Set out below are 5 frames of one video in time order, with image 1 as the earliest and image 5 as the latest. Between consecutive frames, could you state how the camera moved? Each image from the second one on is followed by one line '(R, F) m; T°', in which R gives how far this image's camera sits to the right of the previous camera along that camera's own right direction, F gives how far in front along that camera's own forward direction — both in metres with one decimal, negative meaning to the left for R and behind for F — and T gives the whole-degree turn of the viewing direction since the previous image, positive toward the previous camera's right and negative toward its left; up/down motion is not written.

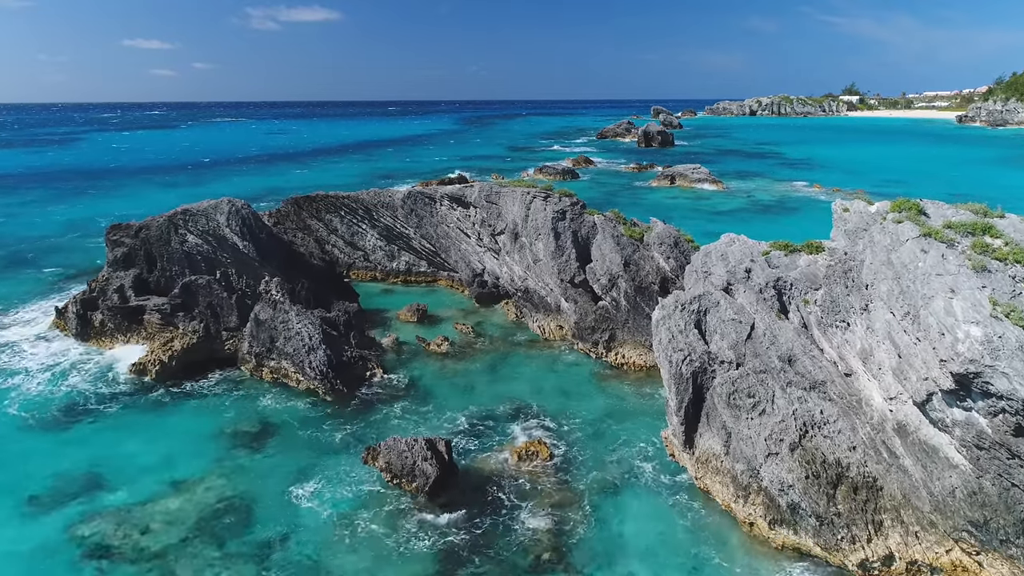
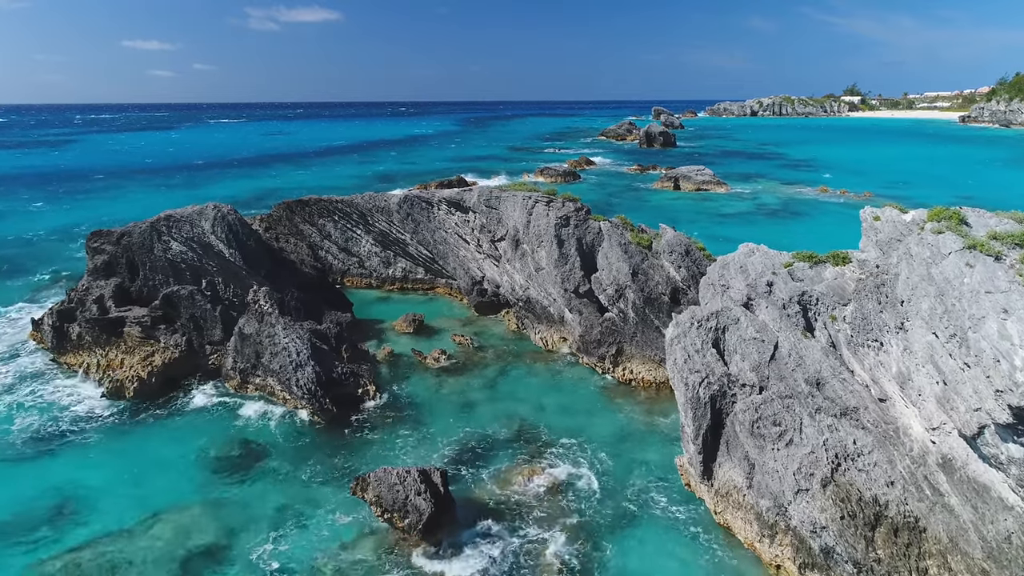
(0.0, +1.3) m; 0°
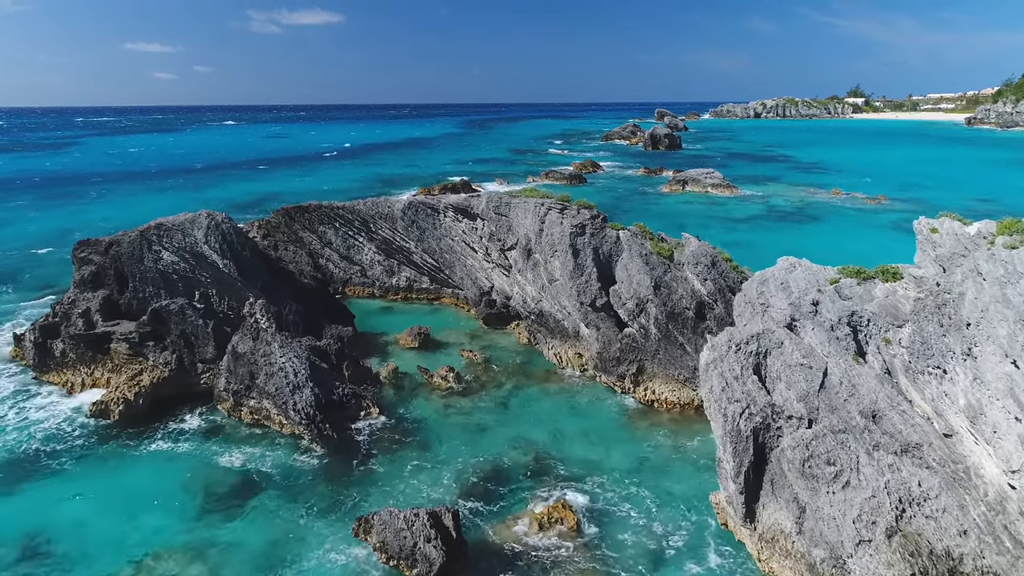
(-0.4, +1.5) m; 0°
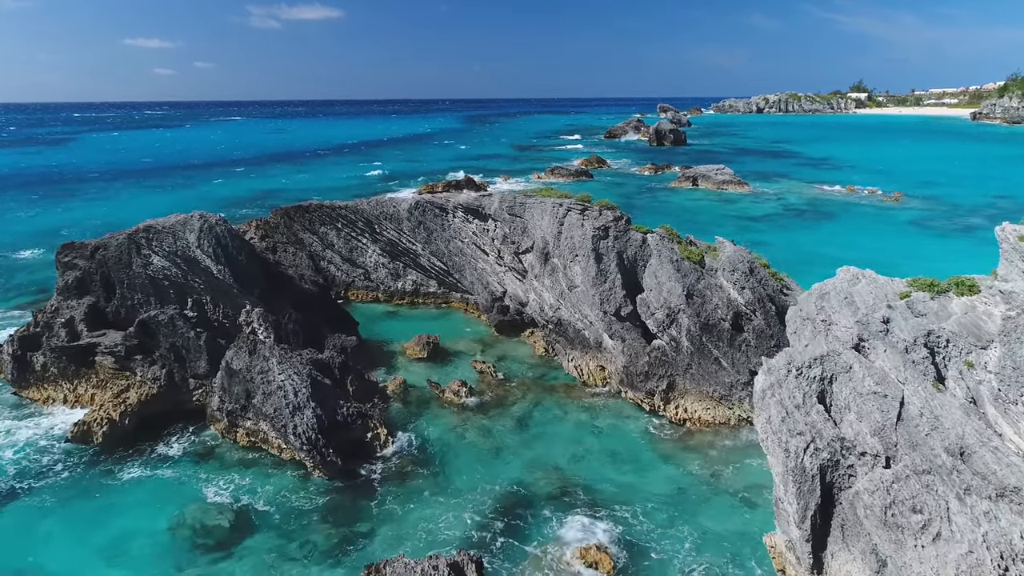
(-0.6, +1.7) m; 0°
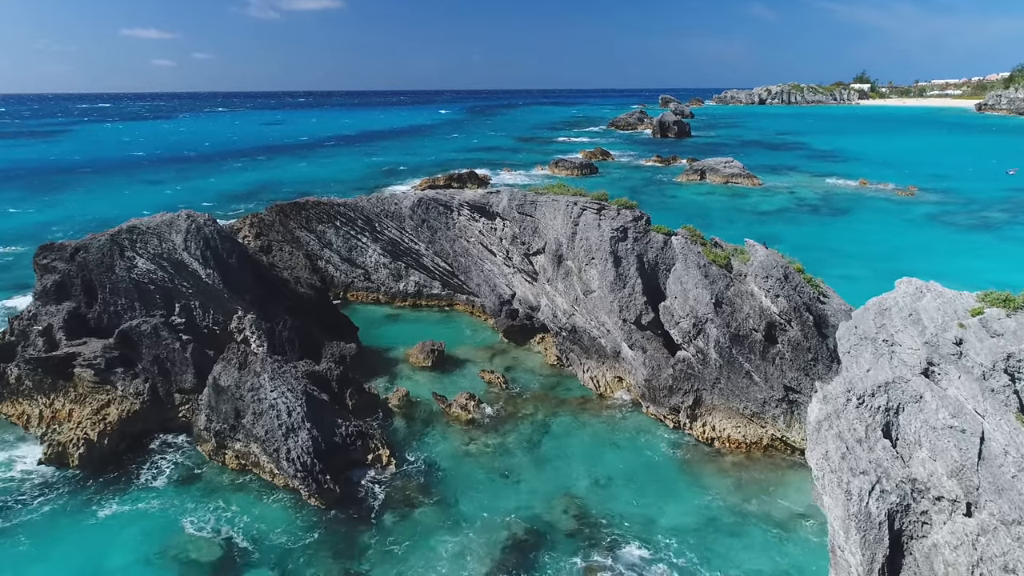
(-0.4, +1.5) m; 0°
